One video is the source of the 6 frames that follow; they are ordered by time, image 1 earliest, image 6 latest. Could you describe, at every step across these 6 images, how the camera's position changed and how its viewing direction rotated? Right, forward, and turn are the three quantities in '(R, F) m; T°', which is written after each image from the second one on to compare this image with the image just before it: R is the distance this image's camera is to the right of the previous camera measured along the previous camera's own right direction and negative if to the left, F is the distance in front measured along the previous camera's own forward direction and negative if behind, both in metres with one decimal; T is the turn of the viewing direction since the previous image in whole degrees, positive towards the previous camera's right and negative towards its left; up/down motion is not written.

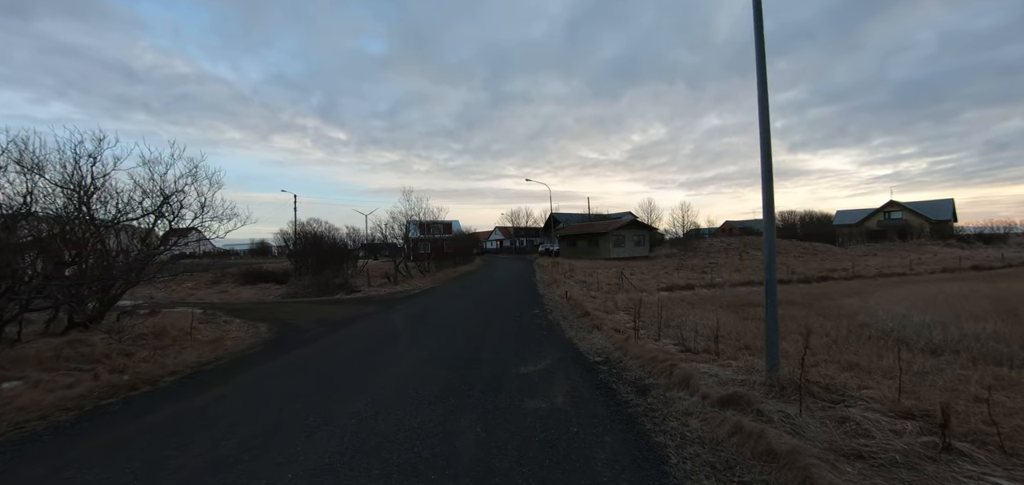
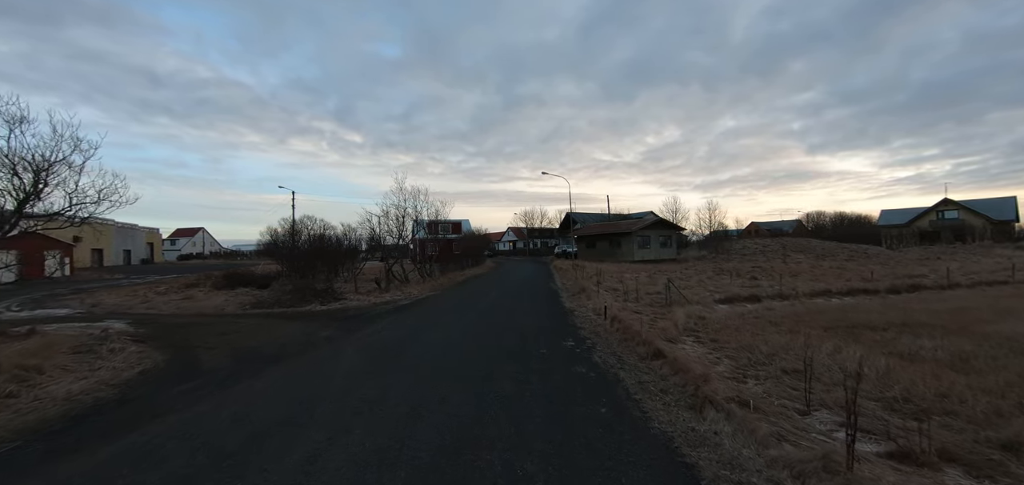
(-0.1, +4.1) m; -2°
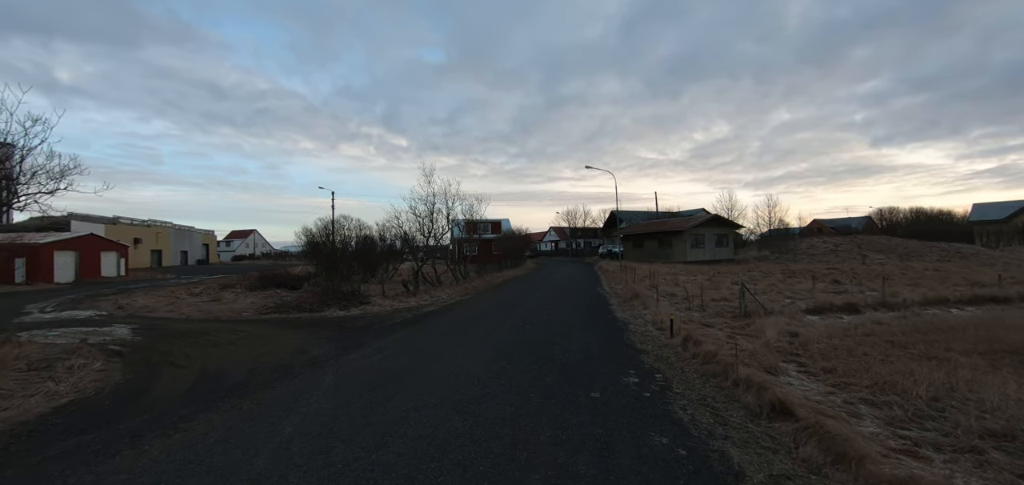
(+0.1, +2.1) m; -6°
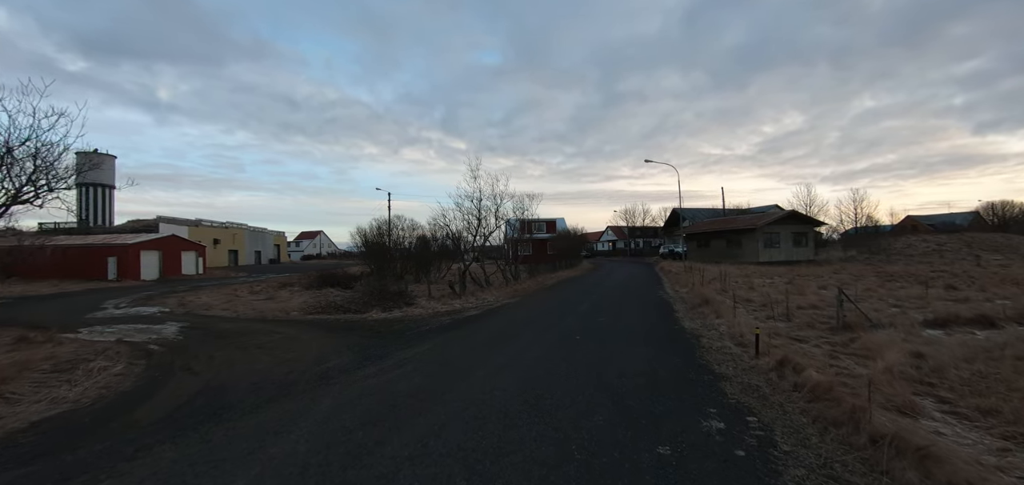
(+0.2, +1.2) m; -8°
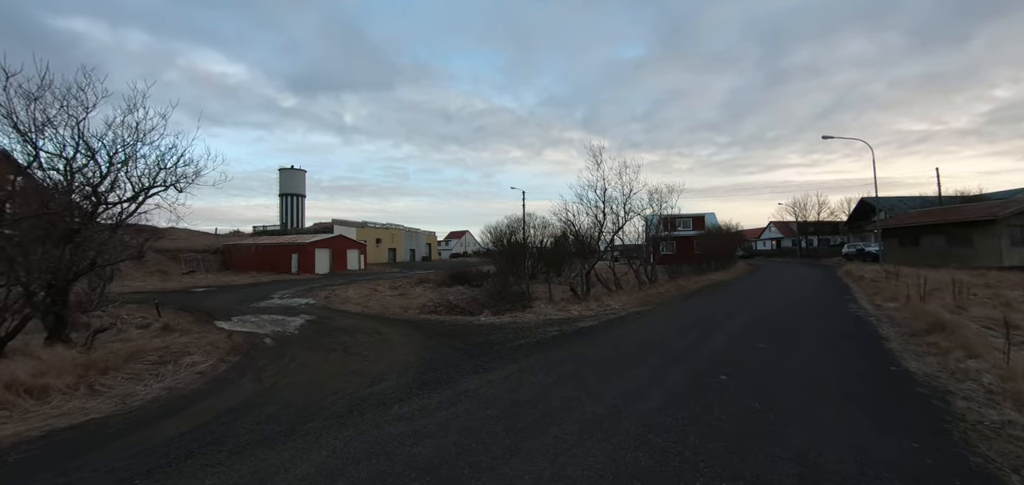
(+0.5, +2.0) m; -19°
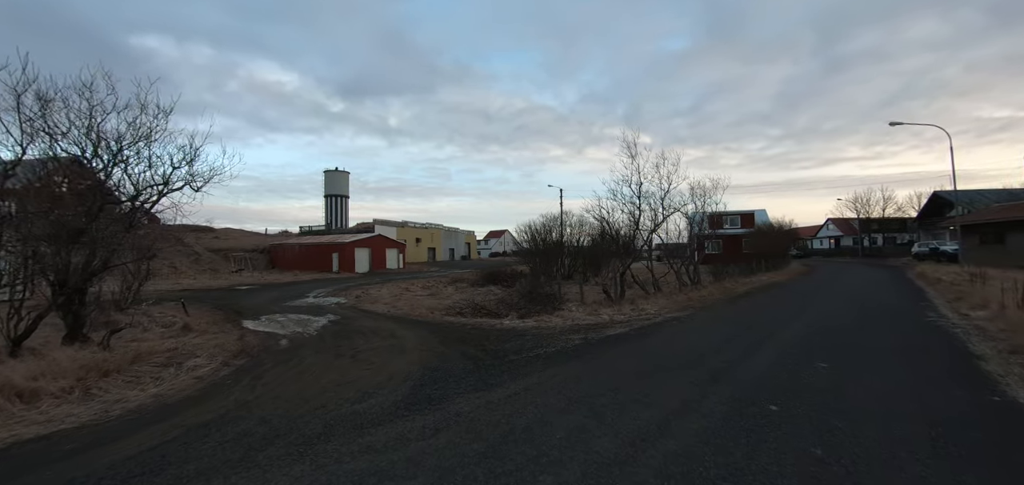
(+0.4, +0.7) m; -6°
